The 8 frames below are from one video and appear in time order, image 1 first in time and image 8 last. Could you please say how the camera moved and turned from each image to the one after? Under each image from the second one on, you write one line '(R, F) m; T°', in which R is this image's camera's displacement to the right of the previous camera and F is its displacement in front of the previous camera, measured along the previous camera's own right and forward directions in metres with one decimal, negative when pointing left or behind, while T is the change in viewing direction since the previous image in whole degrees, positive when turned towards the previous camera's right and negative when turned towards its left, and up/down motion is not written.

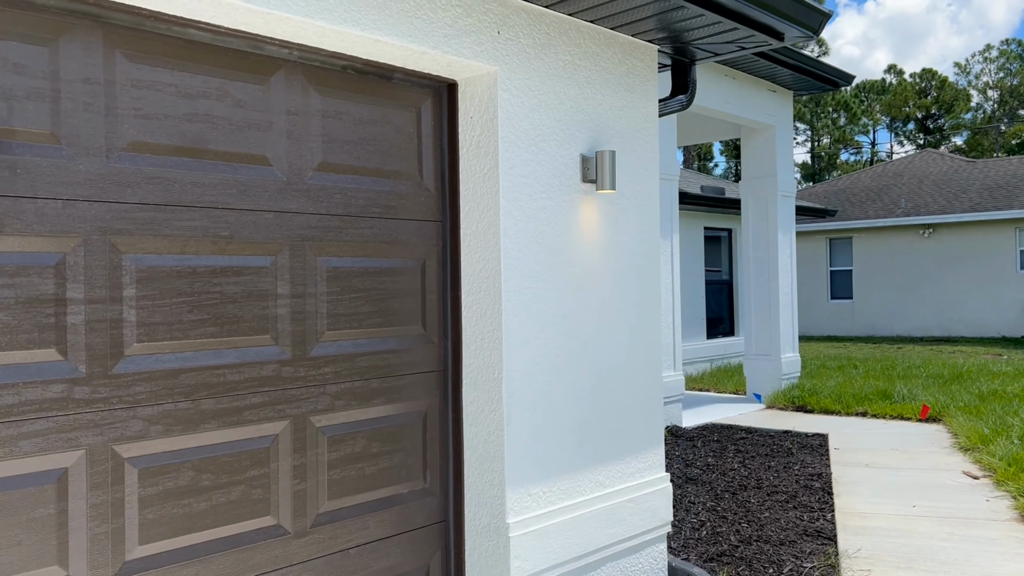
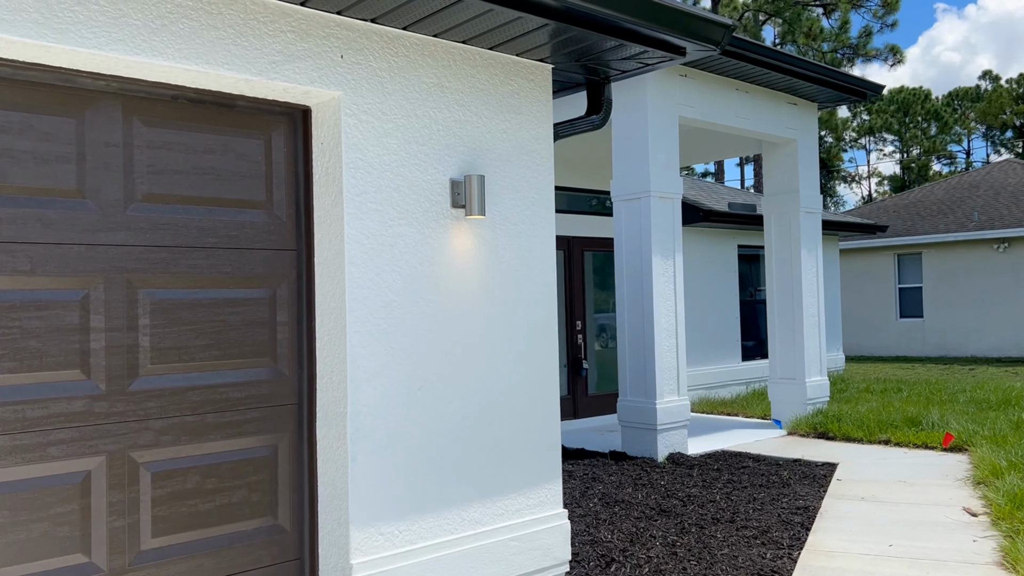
(+0.8, +0.2) m; -6°
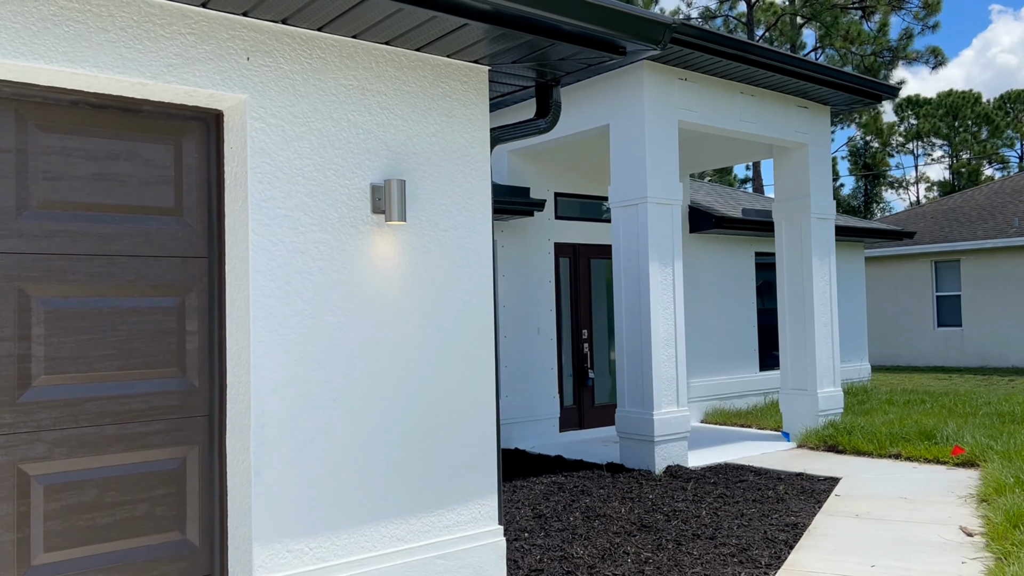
(+0.4, +0.1) m; -3°
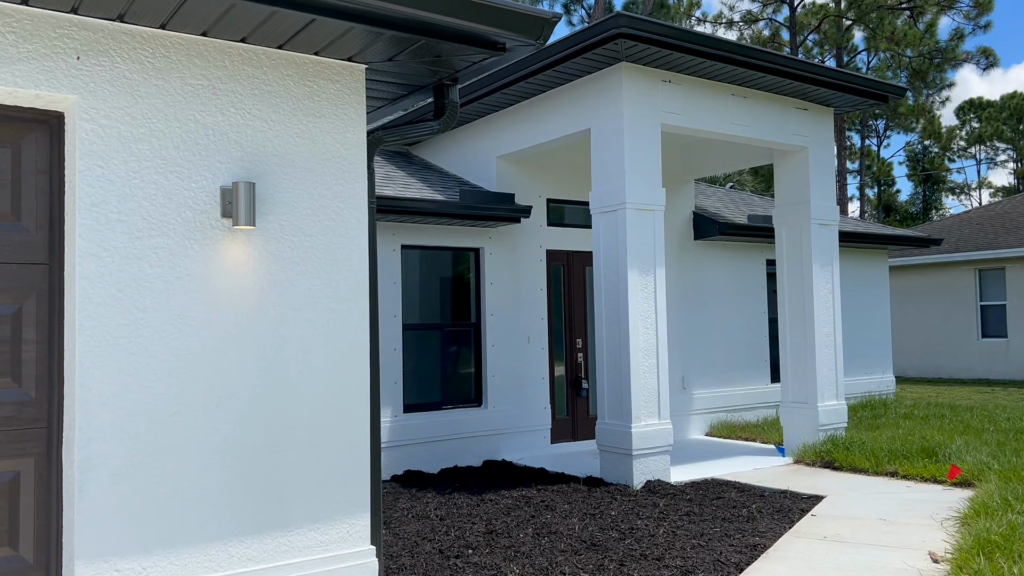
(+0.6, +0.2) m; -4°
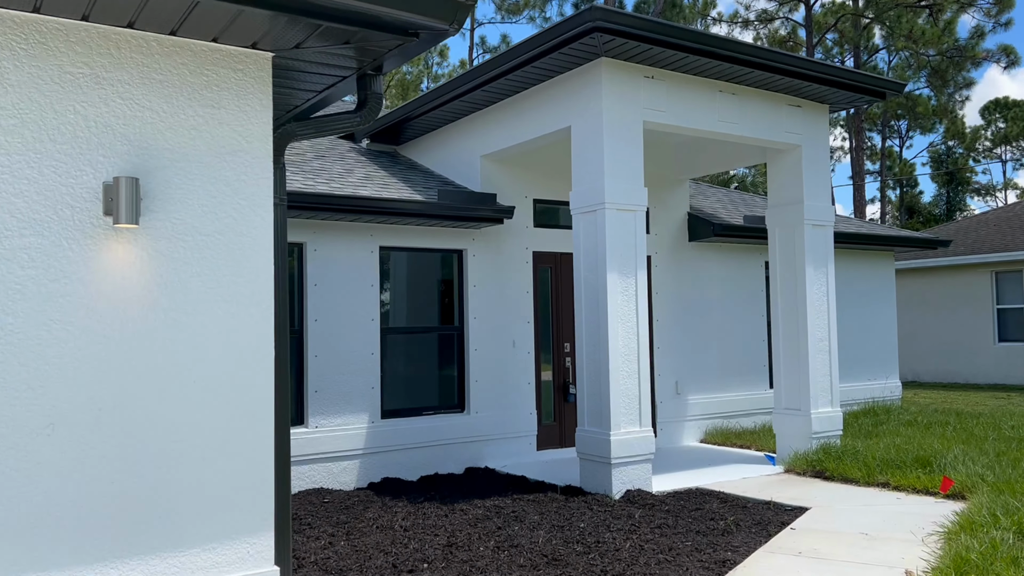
(+0.4, +0.2) m; -1°
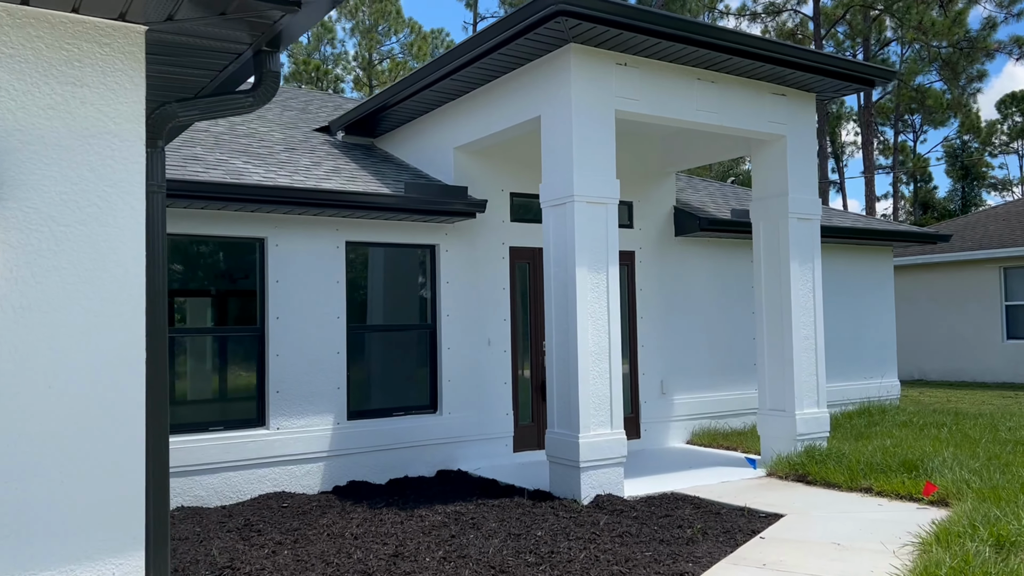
(+0.4, +0.3) m; -1°
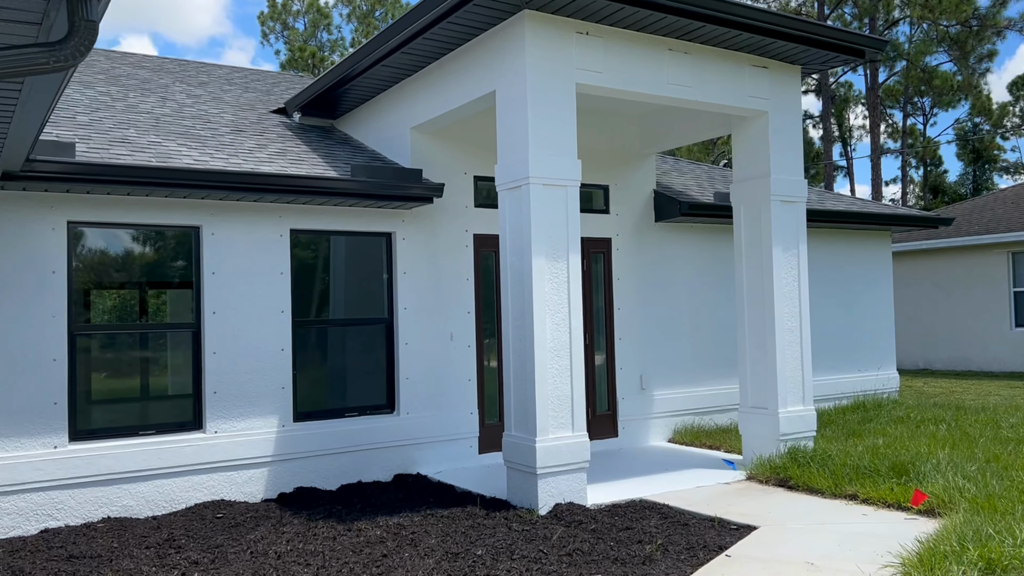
(+0.4, +0.6) m; -1°
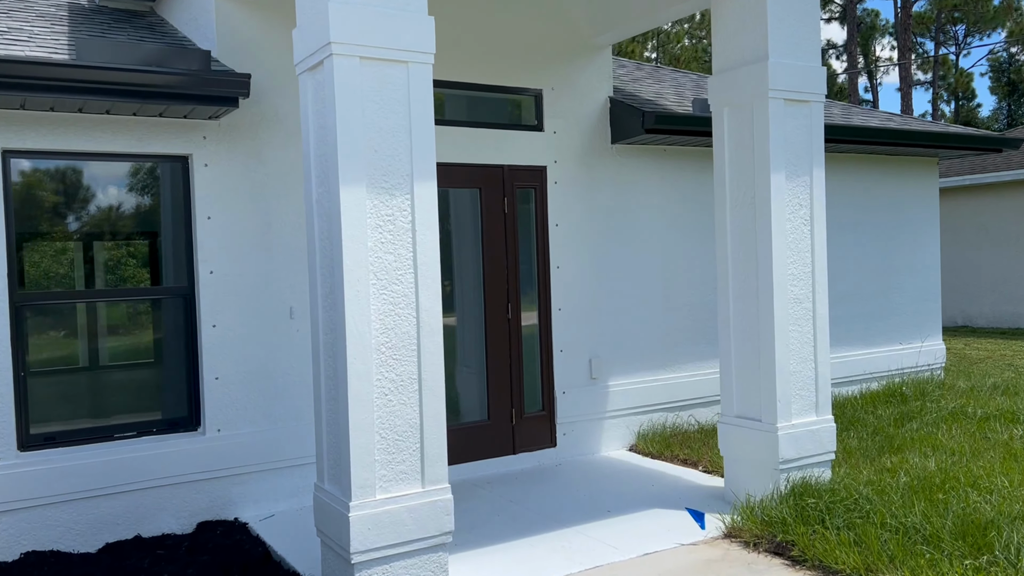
(+0.9, +2.6) m; -1°
